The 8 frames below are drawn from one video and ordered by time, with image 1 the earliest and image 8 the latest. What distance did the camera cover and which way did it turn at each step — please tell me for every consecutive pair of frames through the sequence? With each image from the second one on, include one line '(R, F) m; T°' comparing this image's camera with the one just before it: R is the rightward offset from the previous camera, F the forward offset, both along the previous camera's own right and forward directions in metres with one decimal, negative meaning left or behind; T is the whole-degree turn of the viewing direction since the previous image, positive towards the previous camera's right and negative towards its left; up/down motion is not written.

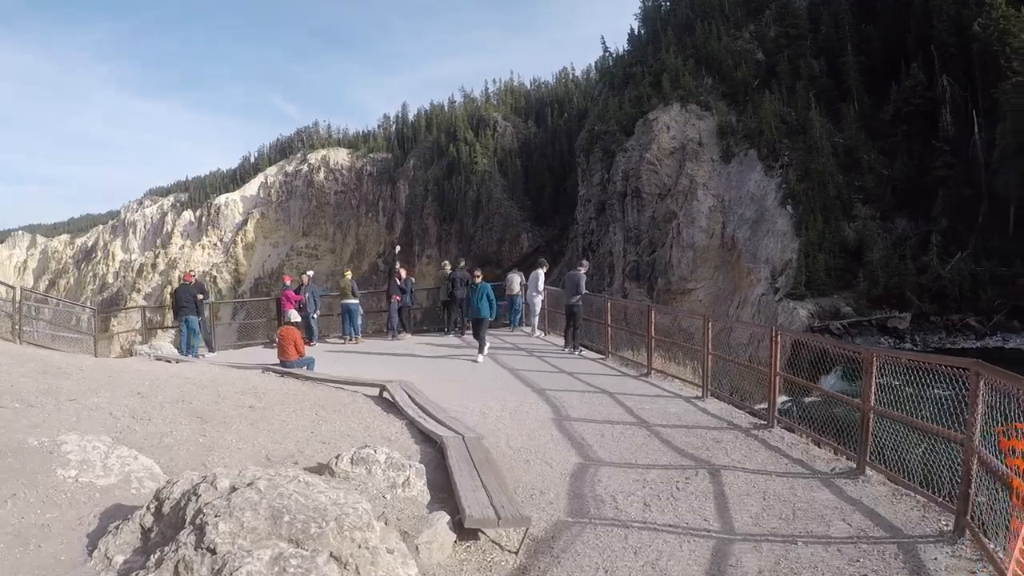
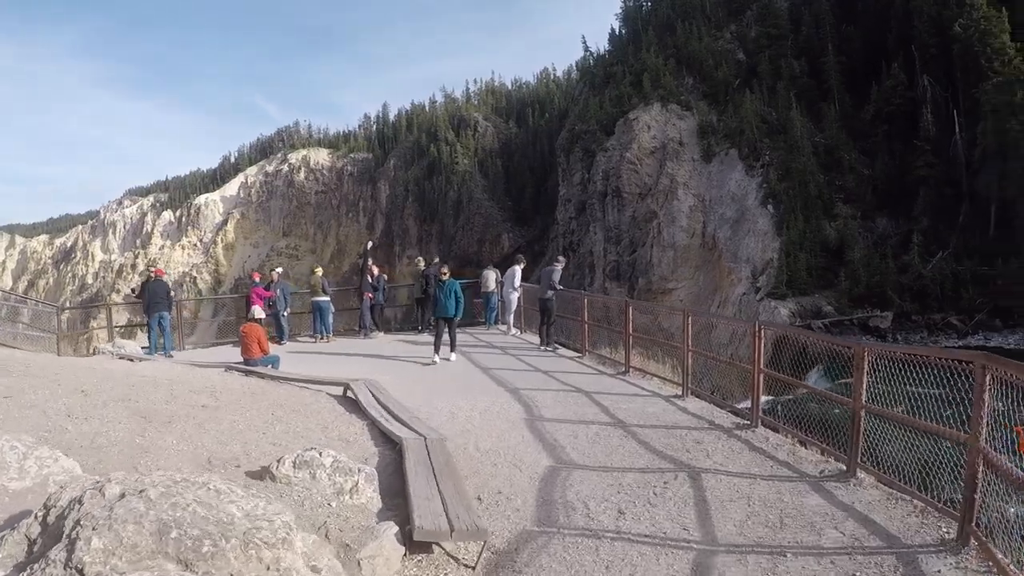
(+0.1, +0.2) m; +1°
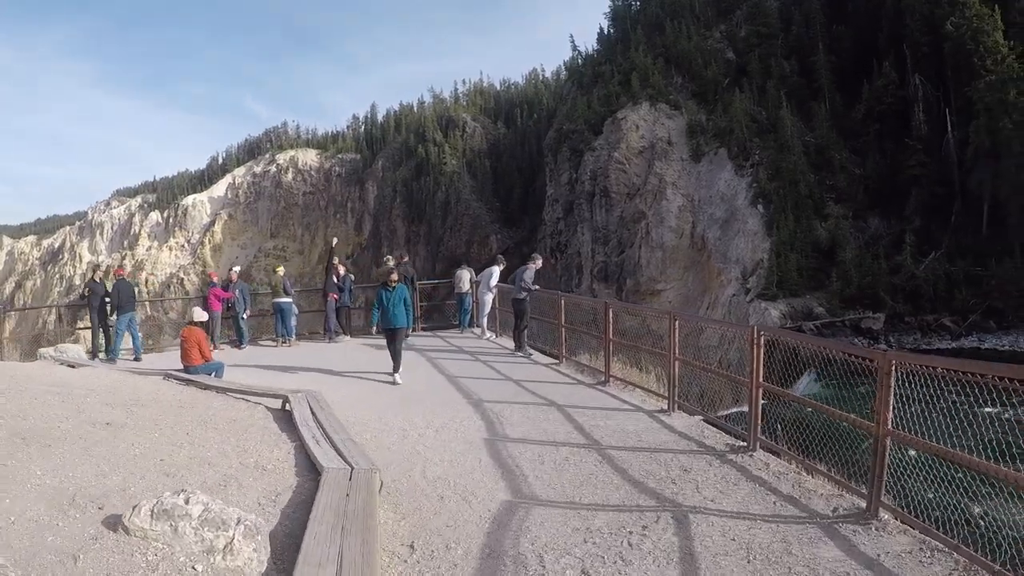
(+0.1, +0.5) m; +1°
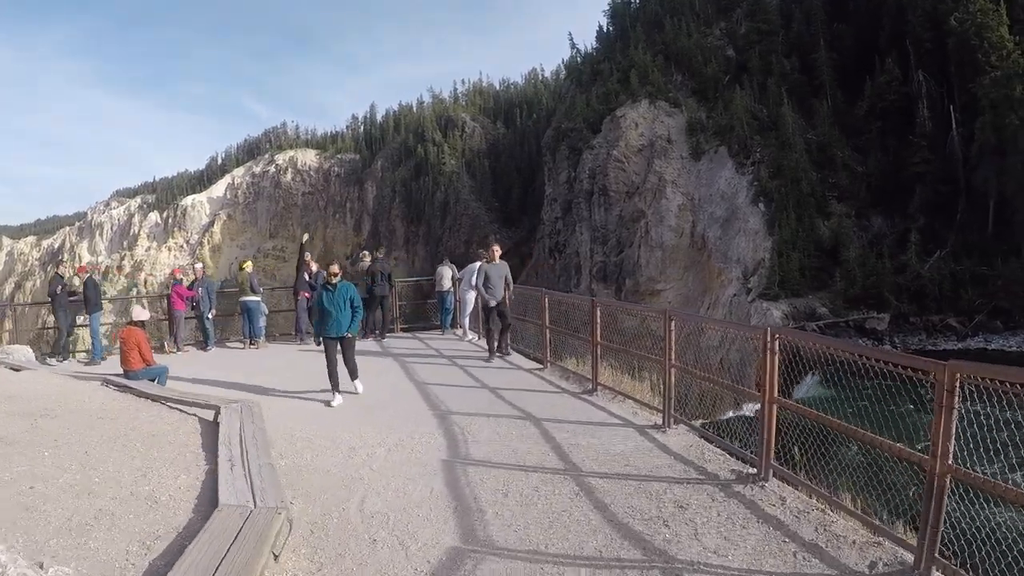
(+0.1, +0.5) m; 0°
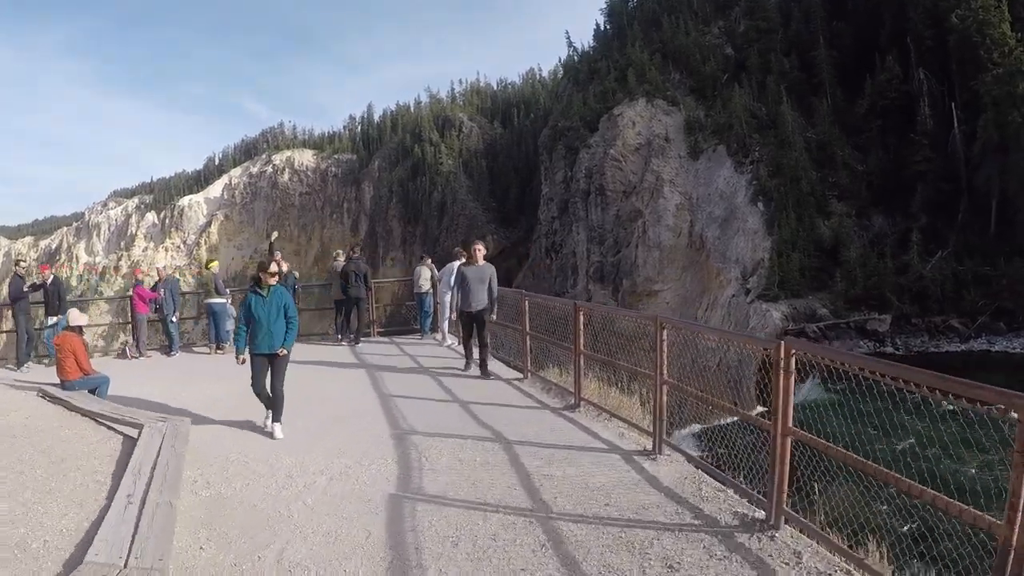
(+0.1, +0.4) m; 0°
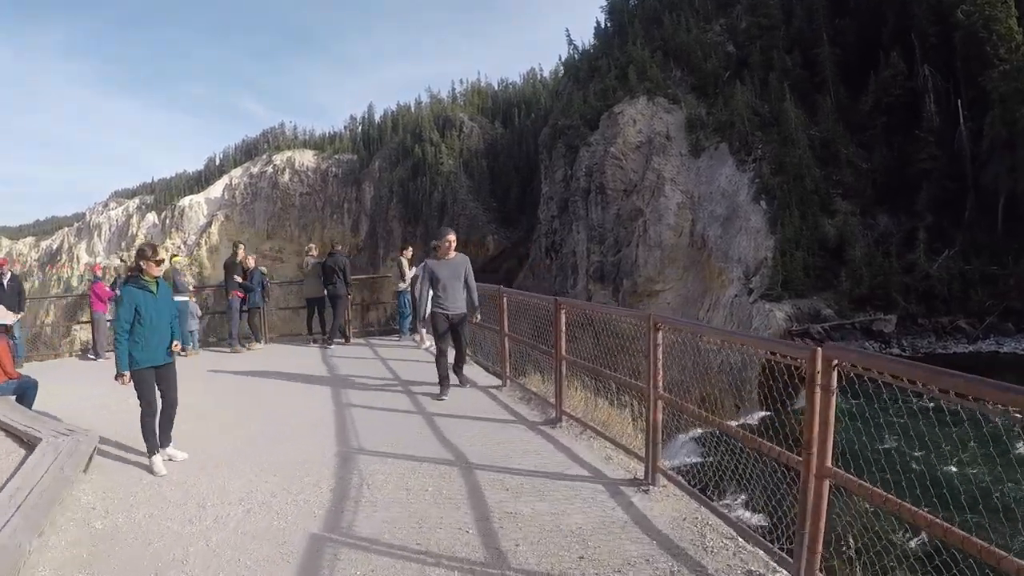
(+0.1, +0.4) m; 0°
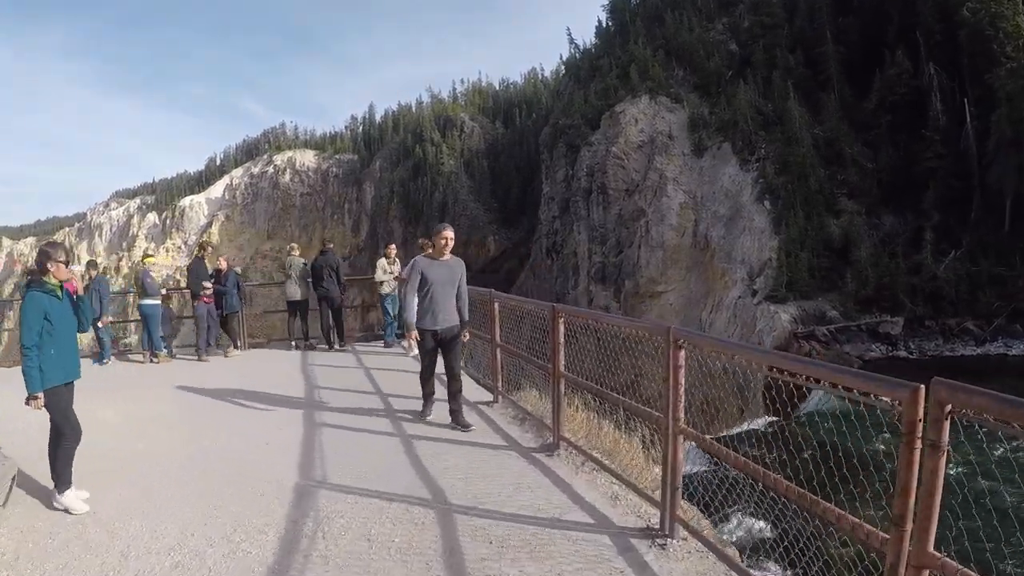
(0.0, +0.3) m; 0°
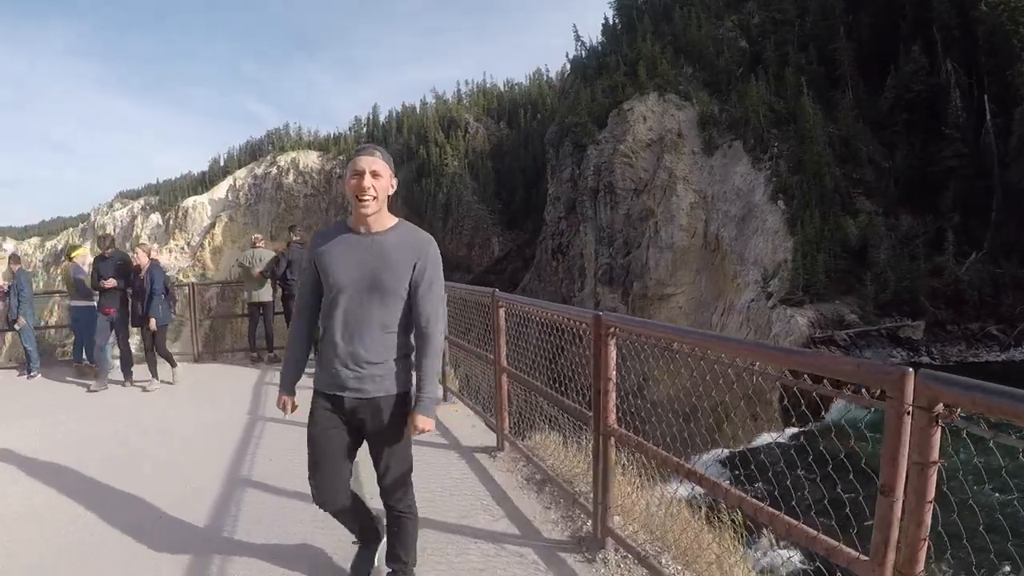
(0.0, +0.7) m; 0°
